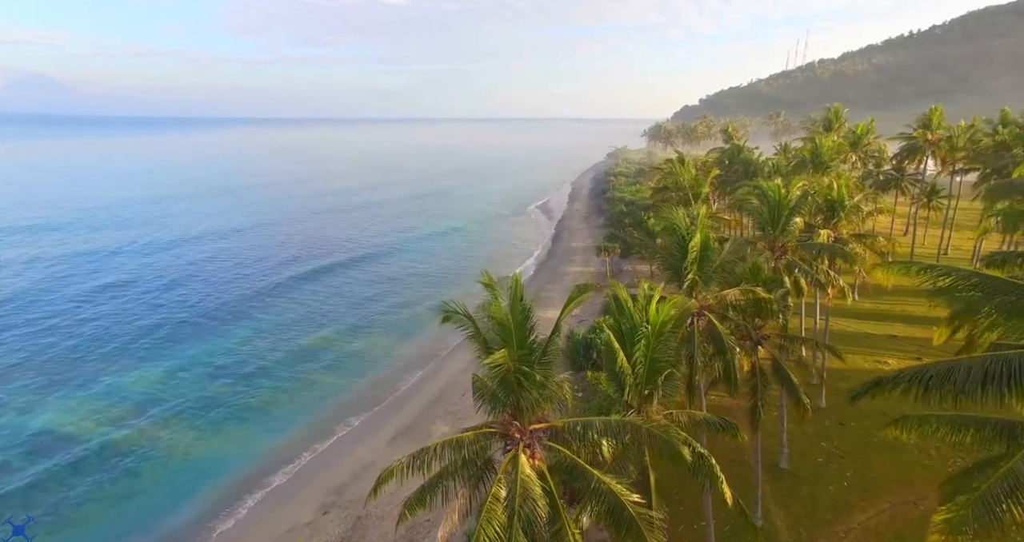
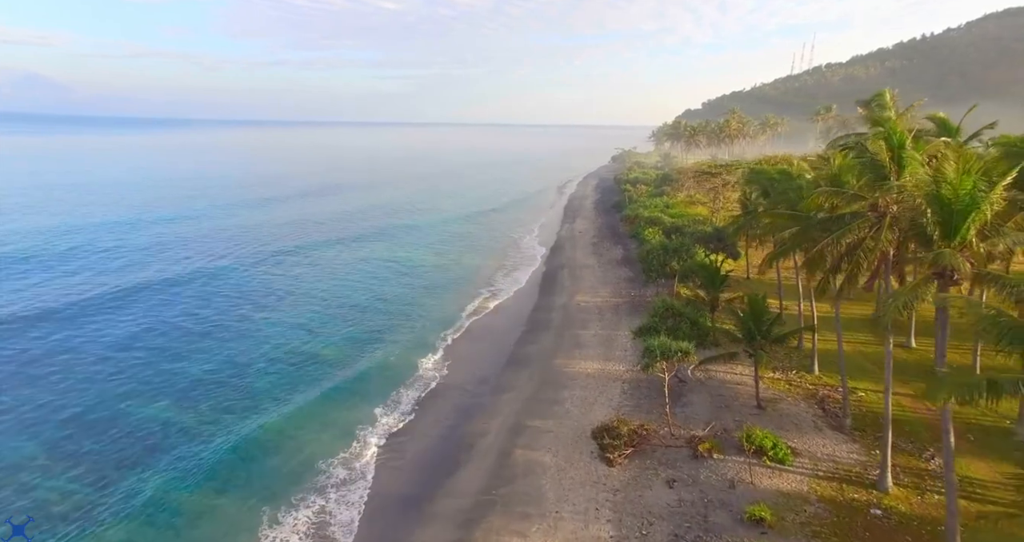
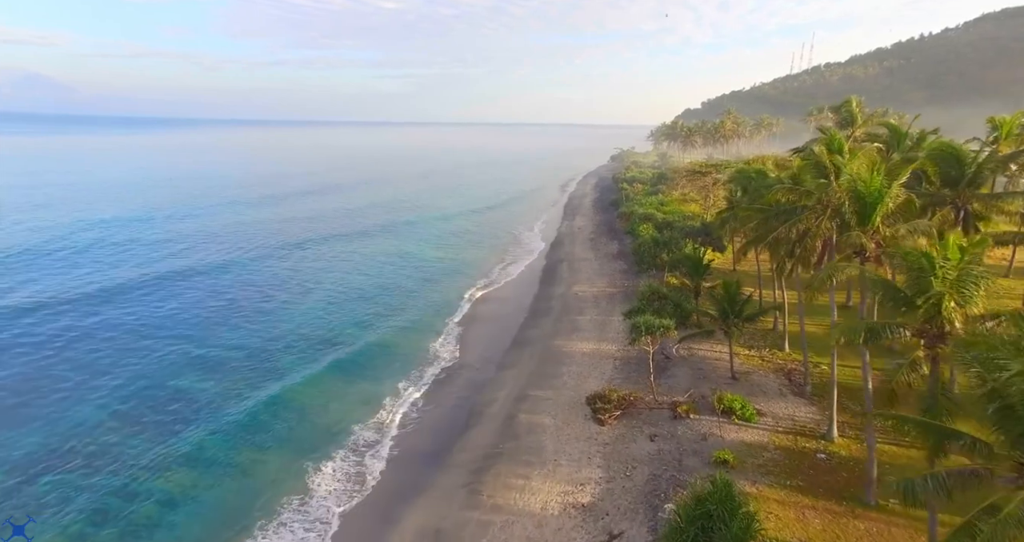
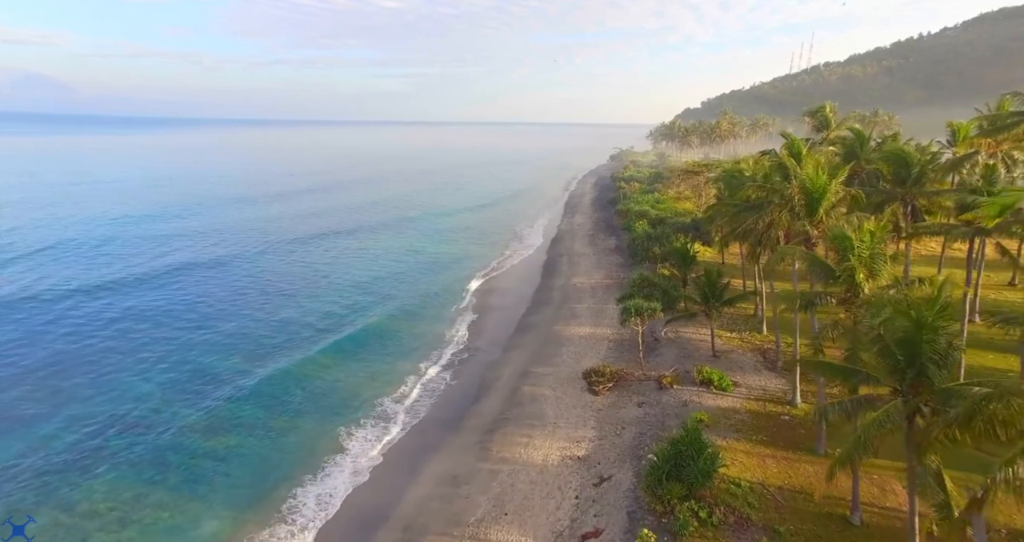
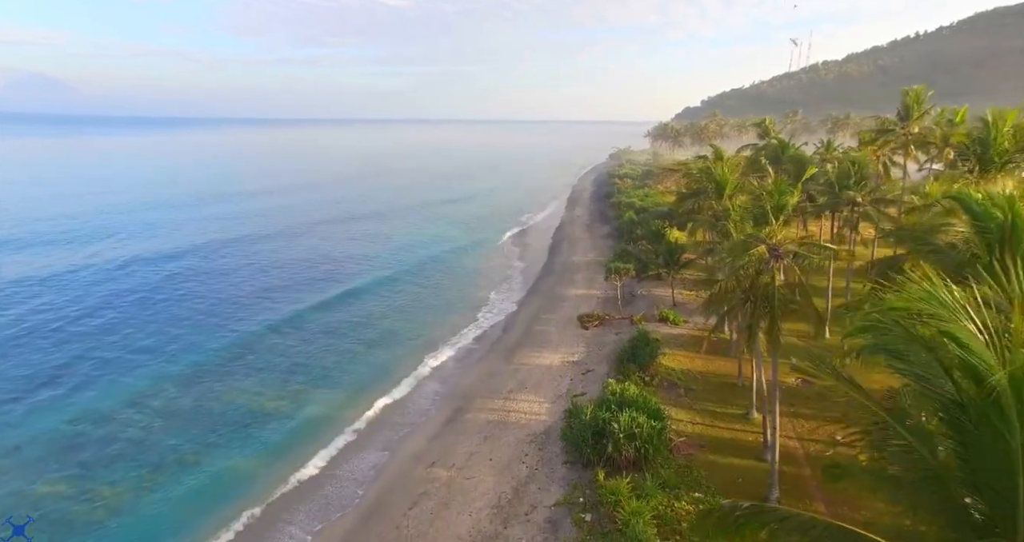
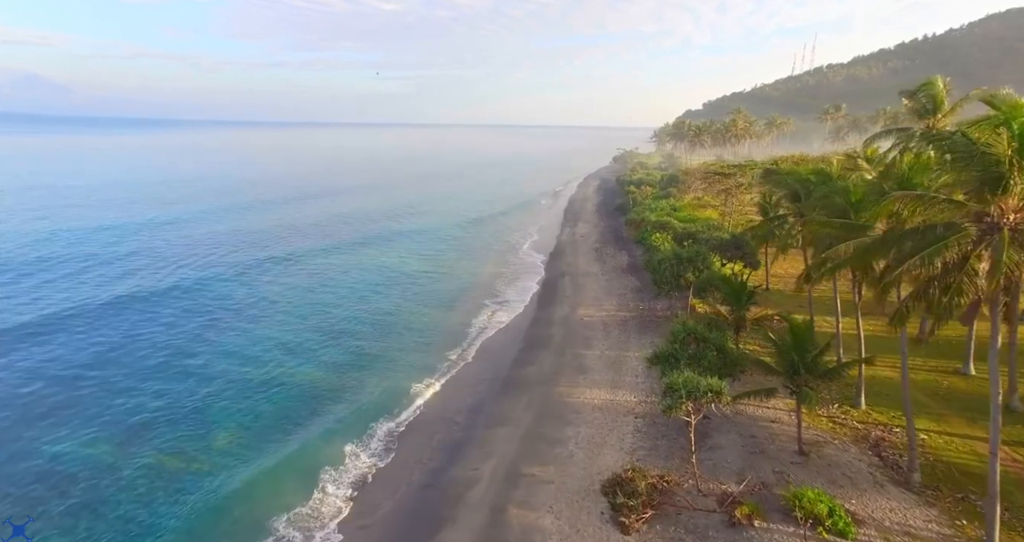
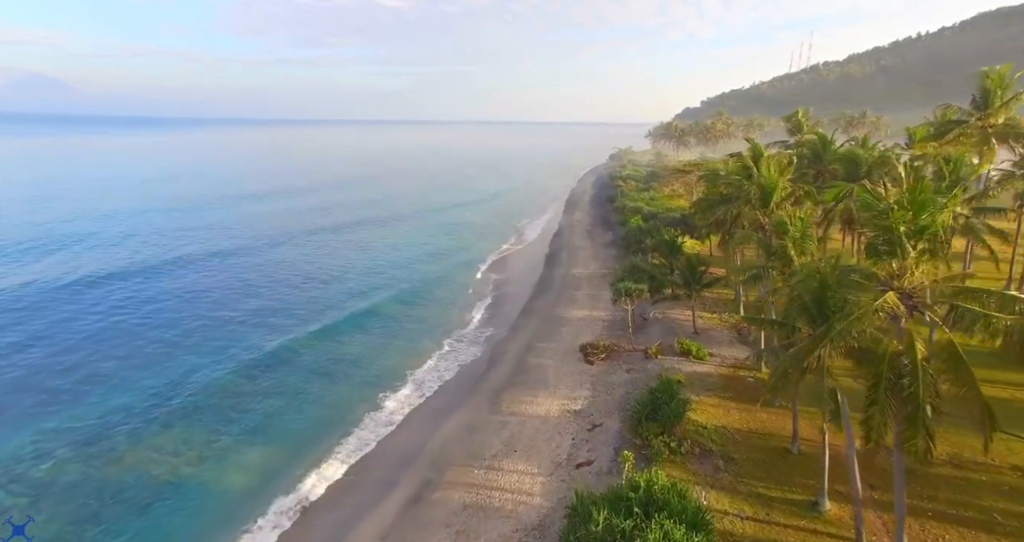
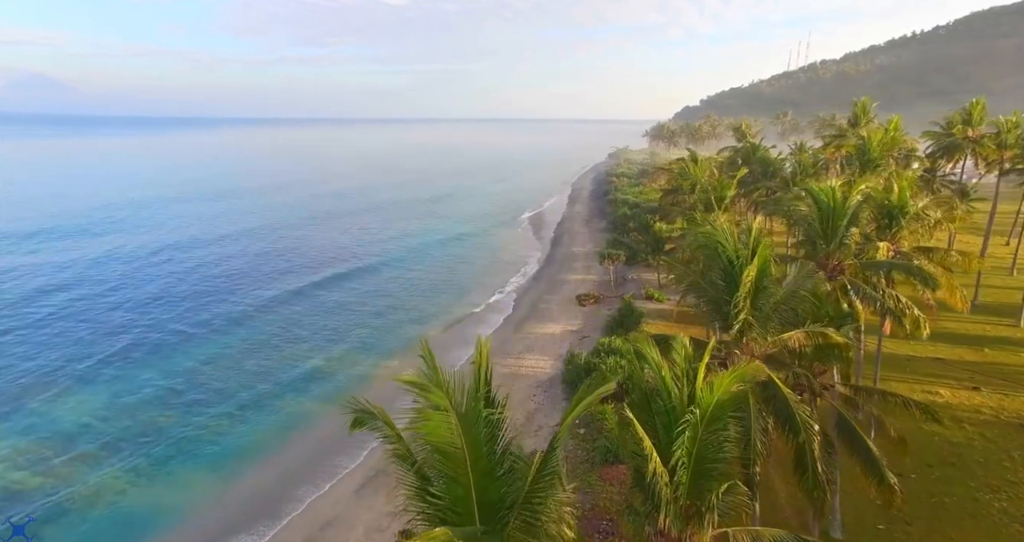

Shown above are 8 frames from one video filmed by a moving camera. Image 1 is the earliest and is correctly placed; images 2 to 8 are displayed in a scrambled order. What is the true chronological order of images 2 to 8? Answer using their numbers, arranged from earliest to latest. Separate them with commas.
8, 5, 7, 4, 3, 2, 6
